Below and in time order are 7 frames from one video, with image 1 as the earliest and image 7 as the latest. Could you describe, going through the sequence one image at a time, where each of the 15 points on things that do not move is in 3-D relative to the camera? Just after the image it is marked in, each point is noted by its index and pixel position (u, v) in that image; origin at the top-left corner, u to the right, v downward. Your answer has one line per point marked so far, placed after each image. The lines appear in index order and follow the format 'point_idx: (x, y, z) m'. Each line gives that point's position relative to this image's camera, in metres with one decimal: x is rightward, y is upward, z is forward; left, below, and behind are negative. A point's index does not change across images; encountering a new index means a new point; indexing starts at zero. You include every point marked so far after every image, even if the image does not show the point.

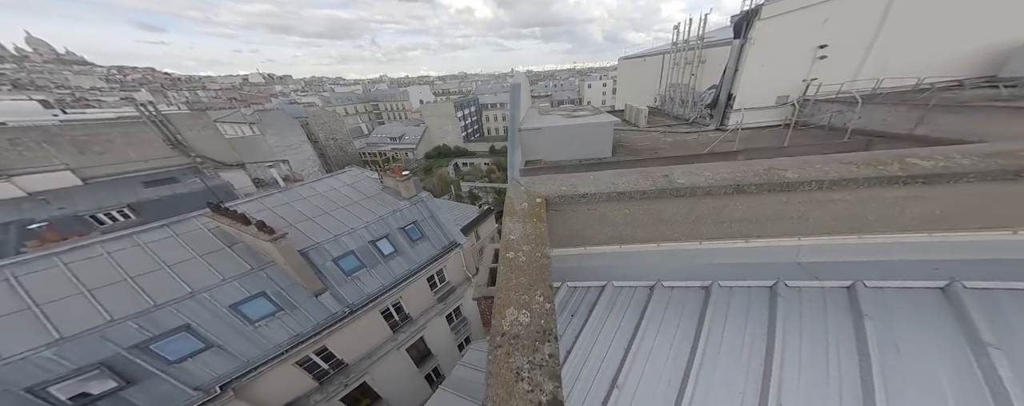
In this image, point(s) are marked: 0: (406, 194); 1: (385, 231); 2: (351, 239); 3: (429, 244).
0: (-3.3, 0.0, +7.6) m
1: (-3.4, -0.8, +6.7) m
2: (-4.0, -0.9, +6.2) m
3: (-2.3, -1.4, +7.2) m
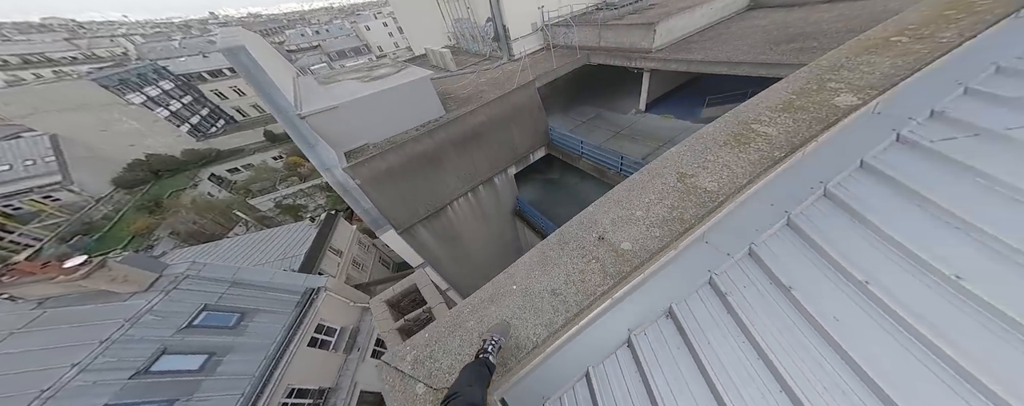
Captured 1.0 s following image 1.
0: (-6.2, -1.5, +4.0) m
1: (-5.4, -2.3, +3.6) m
2: (-5.4, -2.6, +2.9) m
3: (-4.8, -2.2, +4.8) m
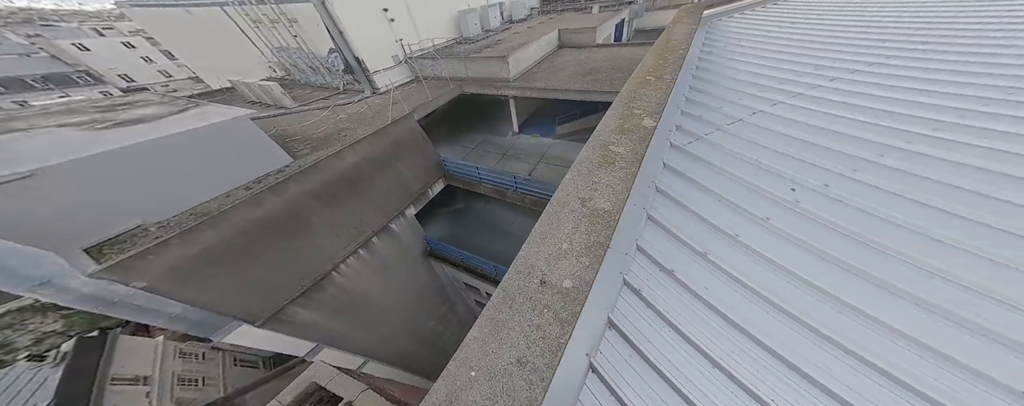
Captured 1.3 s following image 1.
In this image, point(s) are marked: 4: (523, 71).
0: (-6.0, -3.5, +0.9) m
1: (-4.9, -4.0, +0.9) m
2: (-4.4, -4.3, +0.3) m
3: (-4.9, -4.0, +2.2) m
4: (+0.5, +4.2, +8.3) m
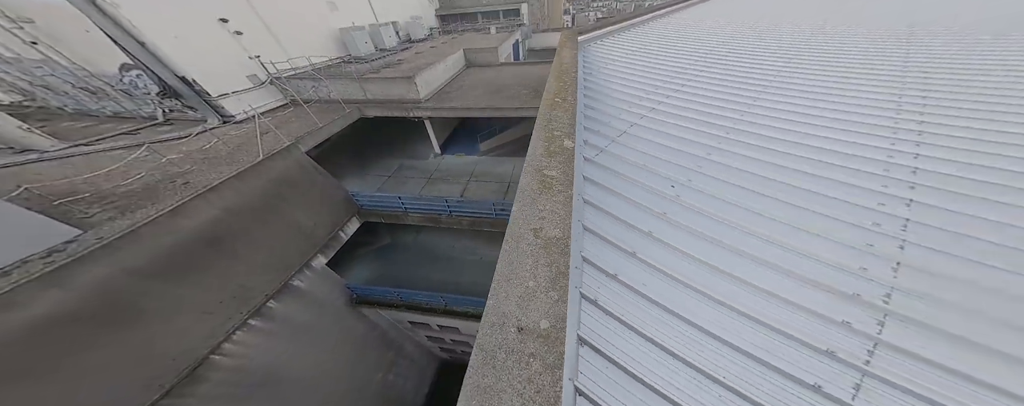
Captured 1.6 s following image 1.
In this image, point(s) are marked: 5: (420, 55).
0: (-4.3, -5.3, -0.7) m
1: (-3.2, -5.6, -0.3) m
2: (-2.6, -5.7, -0.7) m
3: (-3.8, -5.5, +0.9) m
4: (-2.5, +3.5, +8.0) m
5: (-3.5, +5.6, +9.6) m
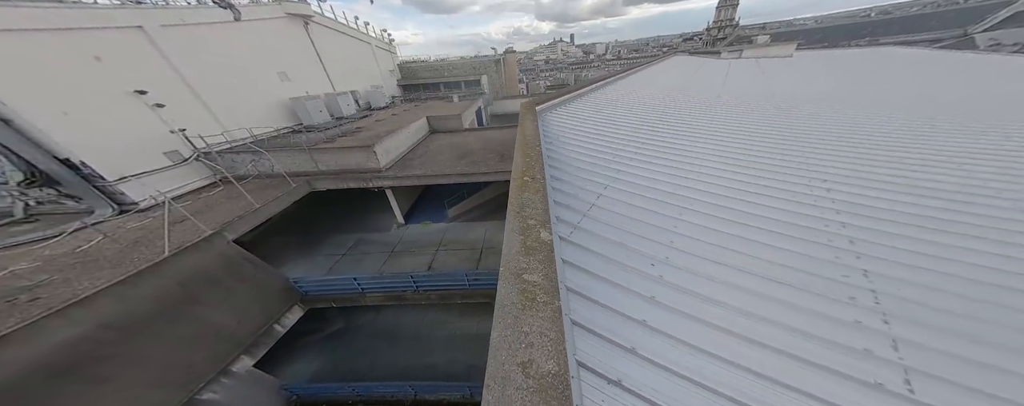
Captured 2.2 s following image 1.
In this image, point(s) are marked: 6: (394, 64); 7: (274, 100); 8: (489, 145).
0: (-3.4, -5.8, -2.6) m
1: (-2.4, -6.1, -2.1) m
2: (-1.7, -6.2, -2.4) m
3: (-3.1, -6.3, -1.0) m
4: (-3.5, +1.3, +7.6) m
5: (-4.9, +3.0, +9.4) m
6: (-8.1, +8.8, +16.3) m
7: (-8.0, +3.5, +8.4) m
8: (-0.8, +2.0, +8.6) m
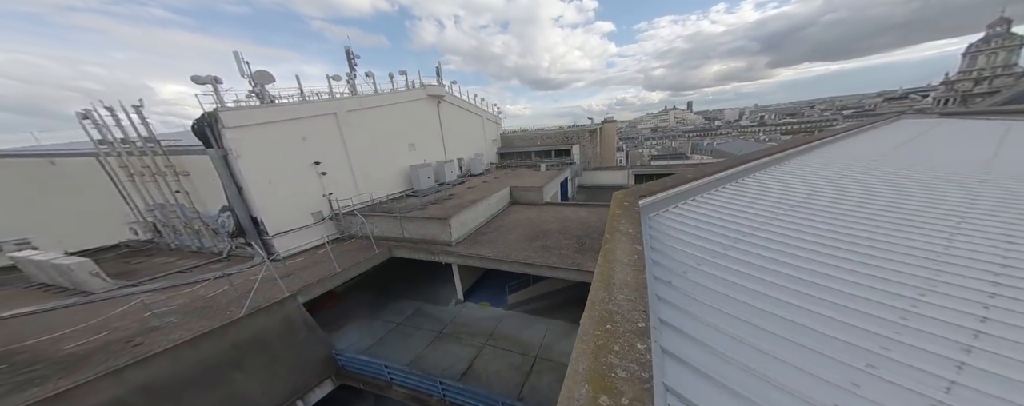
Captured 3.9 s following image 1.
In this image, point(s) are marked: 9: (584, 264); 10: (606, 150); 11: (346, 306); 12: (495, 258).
0: (-6.2, -5.7, -2.9) m
1: (-5.1, -6.2, -2.9) m
2: (-4.6, -6.3, -3.4) m
3: (-5.4, -6.6, -1.6) m
4: (-1.3, -0.9, +7.6) m
5: (-1.6, +0.5, +10.0) m
6: (-1.0, +5.0, +18.4) m
7: (-4.7, +1.5, +10.4) m
8: (+1.6, -0.7, +7.5) m
9: (+1.7, -1.4, +5.9) m
10: (+7.6, +4.5, +19.7) m
11: (-4.9, -2.9, +7.3) m
12: (-0.5, -1.4, +6.3) m
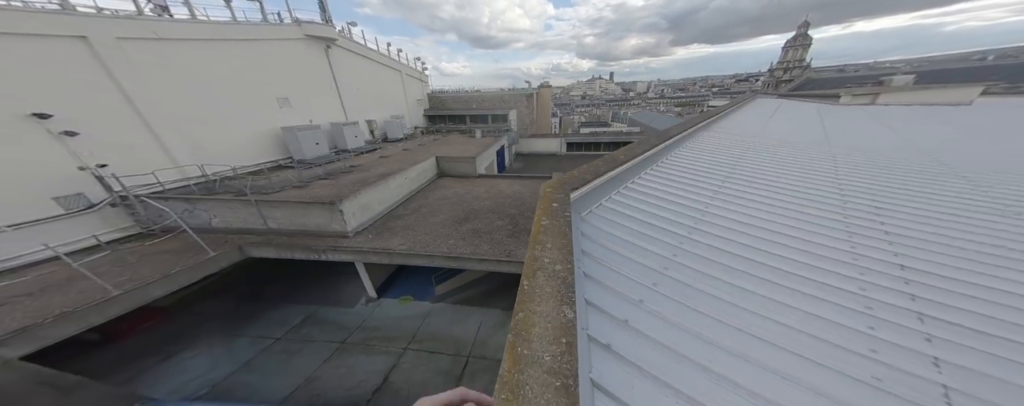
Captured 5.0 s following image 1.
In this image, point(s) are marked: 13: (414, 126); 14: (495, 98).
0: (-5.6, -6.6, -4.7) m
1: (-4.5, -7.0, -4.5) m
2: (-3.8, -7.1, -4.9) m
3: (-5.0, -7.3, -3.3) m
4: (-3.2, -0.3, +5.8) m
5: (-4.1, +1.3, +7.9) m
6: (-5.4, +6.8, +15.6) m
7: (-7.2, +2.2, +7.5) m
8: (-0.3, 0.0, +6.4) m
9: (+0.1, -0.9, +4.9) m
10: (+2.7, +6.9, +18.8) m
11: (-6.5, -2.5, +5.0) m
12: (-2.1, -1.0, +4.9) m
13: (-5.3, +4.5, +14.3) m
14: (-0.9, +6.7, +15.9) m
